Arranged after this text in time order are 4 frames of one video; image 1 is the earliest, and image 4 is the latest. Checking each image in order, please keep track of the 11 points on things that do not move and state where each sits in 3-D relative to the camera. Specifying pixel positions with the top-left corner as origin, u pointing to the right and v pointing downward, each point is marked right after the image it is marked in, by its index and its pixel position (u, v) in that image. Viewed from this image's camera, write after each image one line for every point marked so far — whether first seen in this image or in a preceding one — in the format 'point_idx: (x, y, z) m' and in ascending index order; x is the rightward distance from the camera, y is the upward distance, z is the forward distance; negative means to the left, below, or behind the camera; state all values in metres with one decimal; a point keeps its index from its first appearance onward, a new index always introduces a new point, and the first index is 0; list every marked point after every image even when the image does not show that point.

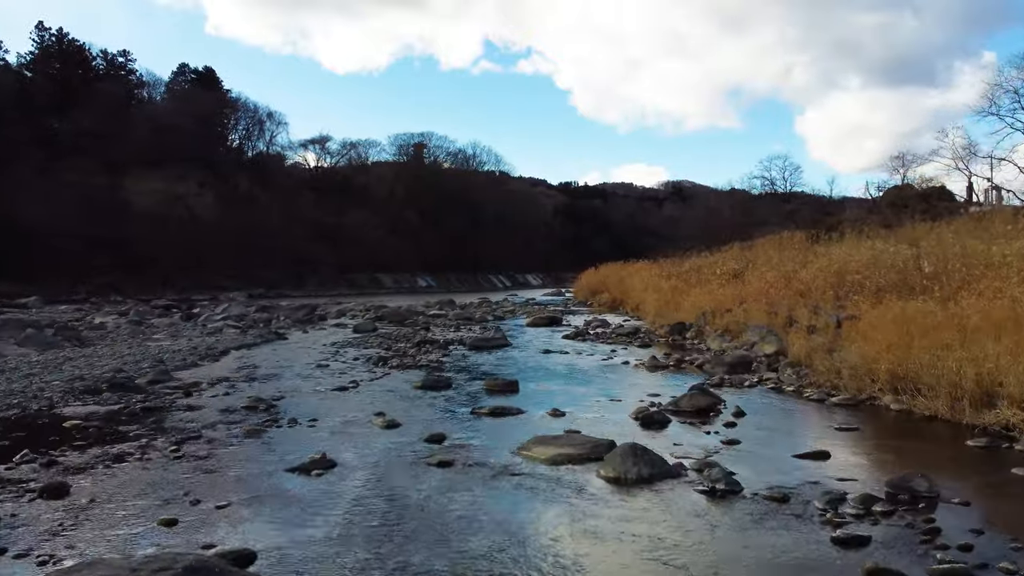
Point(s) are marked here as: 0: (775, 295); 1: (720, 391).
0: (+5.8, -0.2, +17.4) m
1: (+2.6, -1.3, +9.9) m
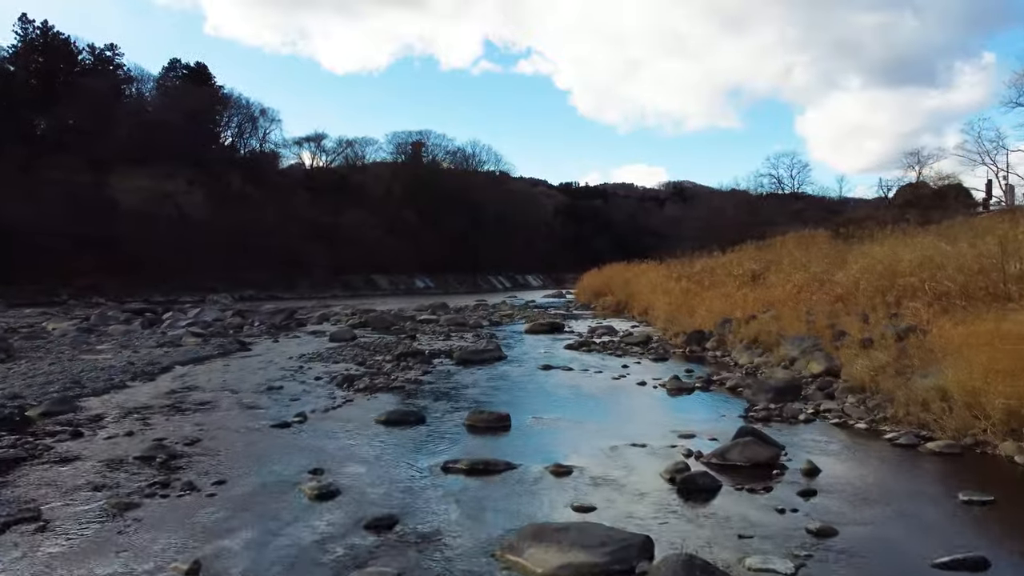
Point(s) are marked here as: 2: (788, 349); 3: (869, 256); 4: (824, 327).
0: (+5.7, -0.3, +15.2) m
1: (+2.5, -1.4, +7.6) m
2: (+4.2, -0.9, +12.0) m
3: (+7.3, +0.6, +16.3) m
4: (+4.9, -0.6, +12.5) m
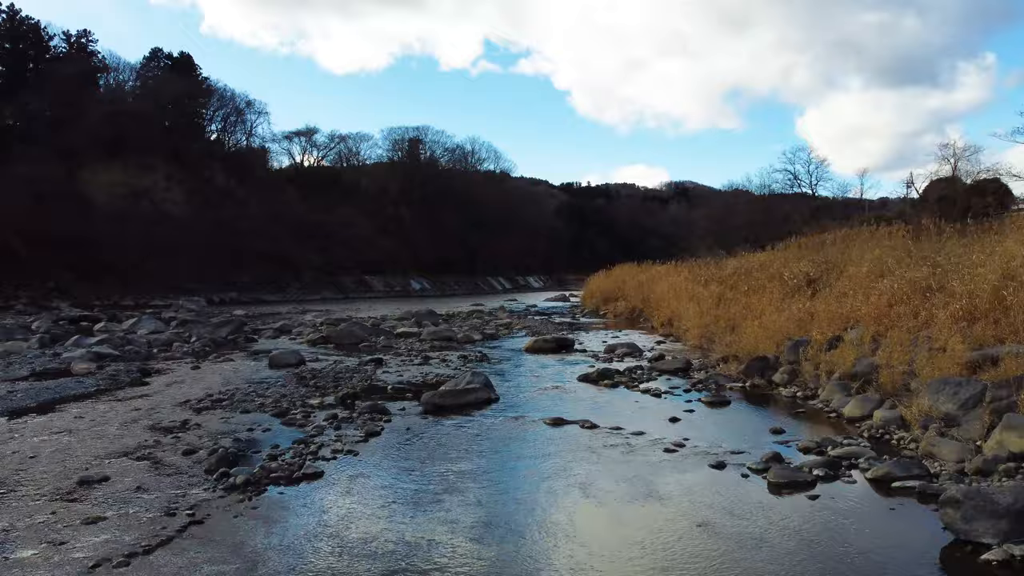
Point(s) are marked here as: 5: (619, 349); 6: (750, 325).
0: (+5.6, -0.4, +10.8) m
1: (+2.4, -1.5, +3.2) m
2: (+4.1, -1.1, +7.6) m
3: (+7.3, +0.5, +12.0) m
4: (+4.9, -0.8, +8.1) m
5: (+2.3, -1.3, +16.7) m
6: (+4.8, -0.7, +15.9) m
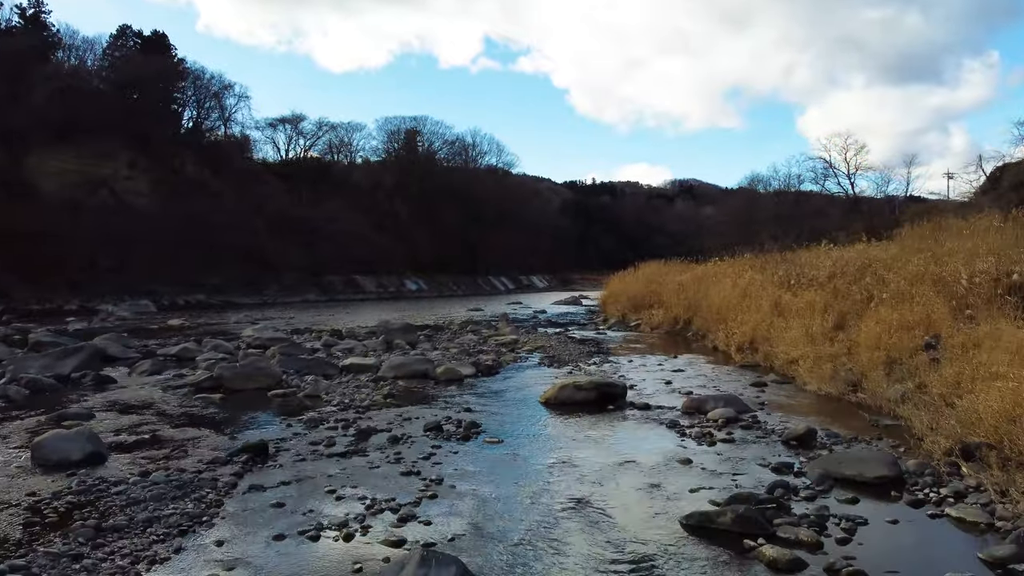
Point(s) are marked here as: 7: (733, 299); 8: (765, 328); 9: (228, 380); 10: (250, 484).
0: (+5.7, -0.6, +3.6) m
1: (+2.5, -1.7, -3.9) m
2: (+4.2, -1.2, +0.4) m
3: (+7.4, +0.3, +4.8) m
4: (+5.0, -0.9, +1.0) m
5: (+2.4, -1.4, +9.5) m
6: (+4.9, -0.9, +8.8) m
7: (+5.1, -0.3, +18.3) m
8: (+4.9, -0.7, +15.5) m
9: (-4.0, -1.3, +11.4) m
10: (-2.1, -1.6, +6.3) m
